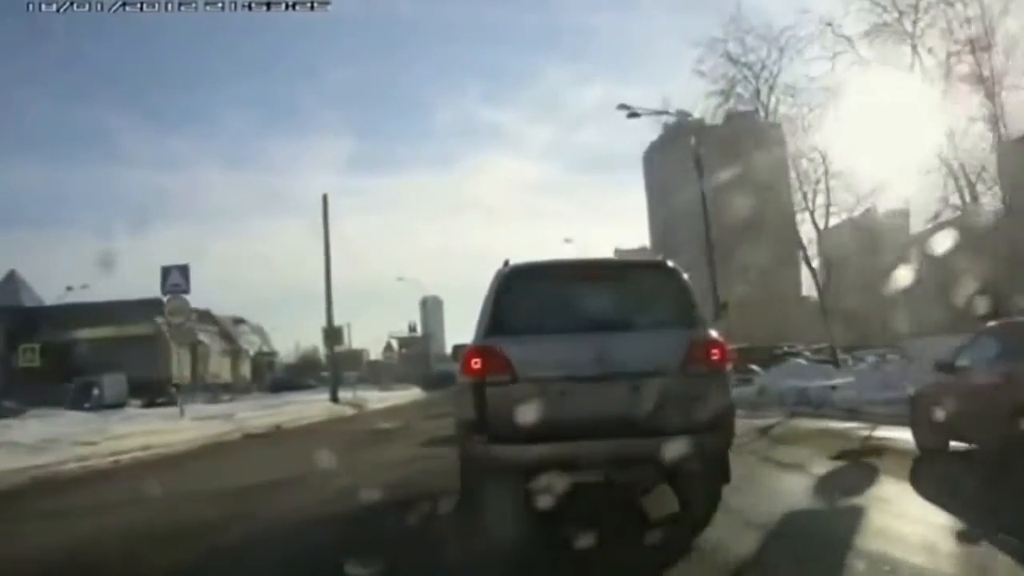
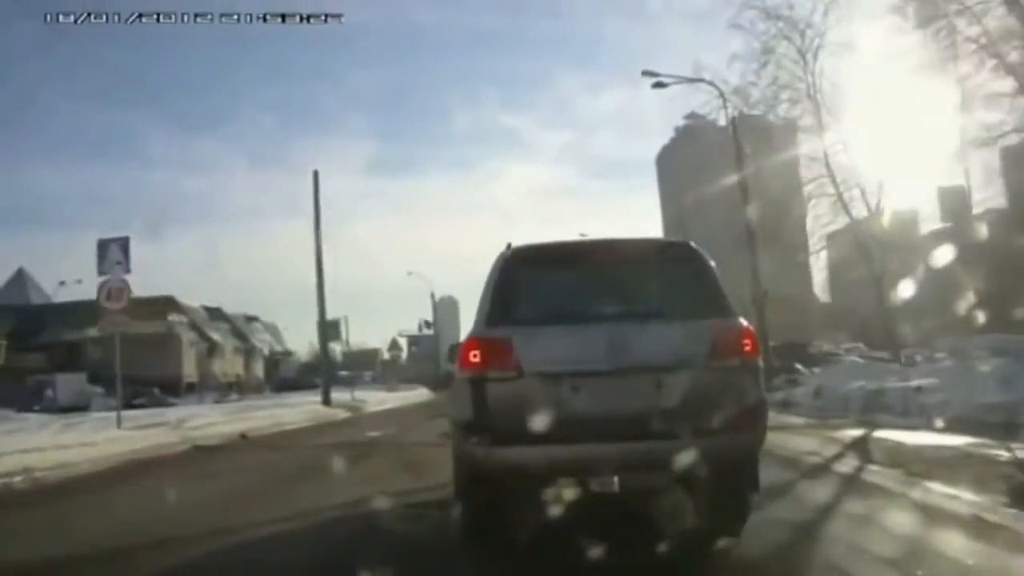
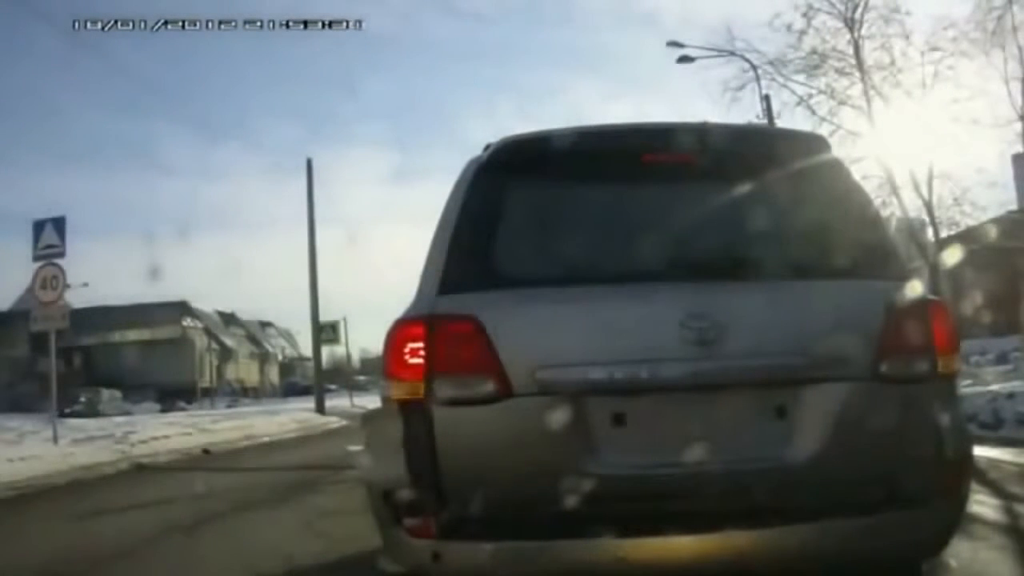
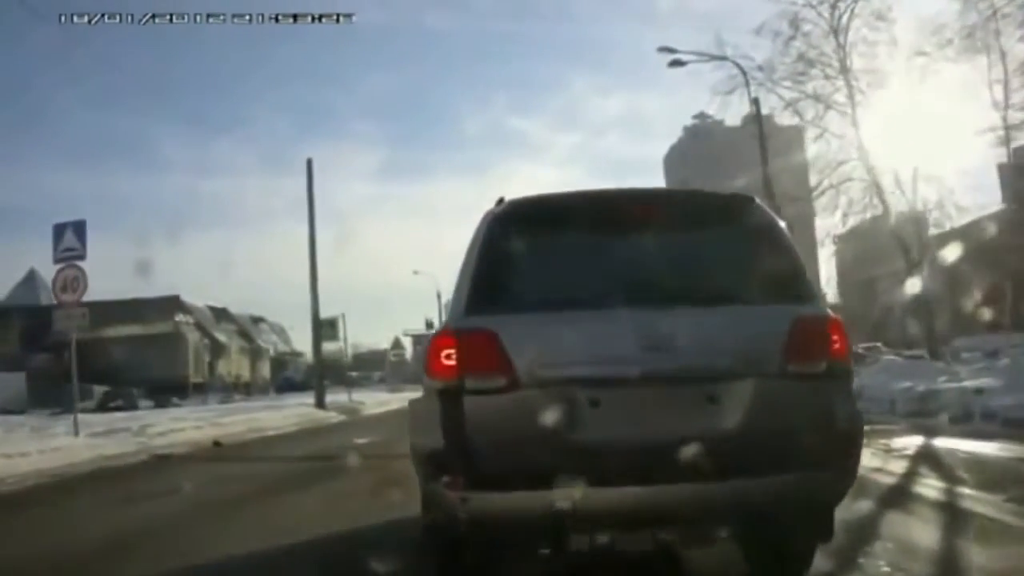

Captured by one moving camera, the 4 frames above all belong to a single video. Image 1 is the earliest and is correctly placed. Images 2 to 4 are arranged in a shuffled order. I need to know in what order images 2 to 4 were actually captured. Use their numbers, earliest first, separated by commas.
2, 4, 3
